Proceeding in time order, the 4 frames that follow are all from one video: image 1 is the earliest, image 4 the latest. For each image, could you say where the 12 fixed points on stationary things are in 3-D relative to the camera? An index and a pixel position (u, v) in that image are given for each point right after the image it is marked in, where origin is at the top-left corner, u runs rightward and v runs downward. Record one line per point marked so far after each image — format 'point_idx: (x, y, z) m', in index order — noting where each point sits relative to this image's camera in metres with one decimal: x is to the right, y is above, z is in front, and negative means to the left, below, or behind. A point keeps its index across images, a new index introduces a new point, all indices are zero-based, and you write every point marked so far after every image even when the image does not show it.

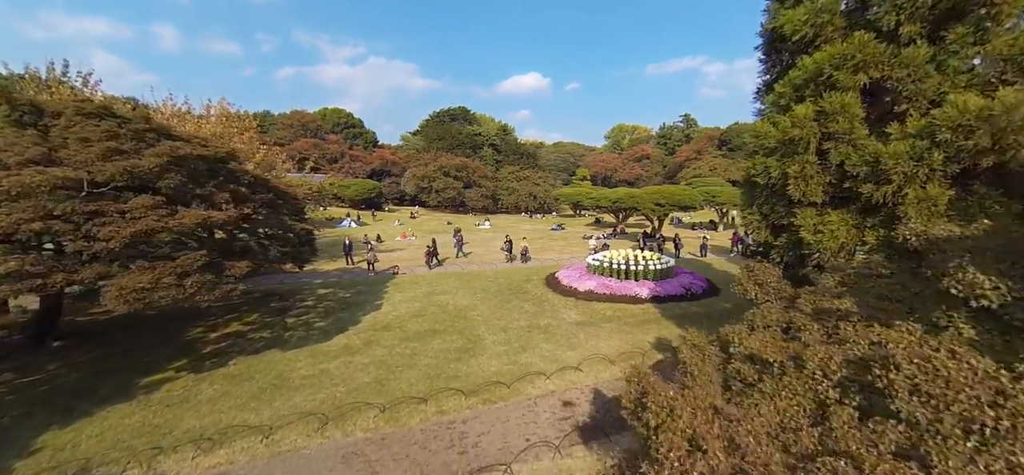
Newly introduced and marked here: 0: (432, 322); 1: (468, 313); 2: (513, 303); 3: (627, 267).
0: (-2.3, -2.5, +11.9) m
1: (-1.4, -2.4, +12.7) m
2: (0.0, -2.2, +13.6) m
3: (+4.2, -1.1, +15.1) m
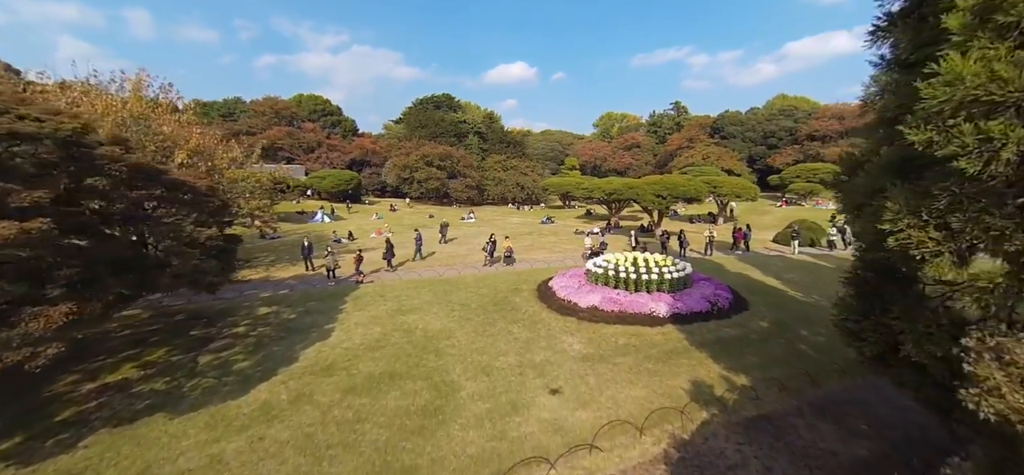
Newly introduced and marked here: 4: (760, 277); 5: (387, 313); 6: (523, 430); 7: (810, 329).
0: (-2.6, -2.7, +9.0) m
1: (-1.7, -2.6, +9.8) m
2: (-0.3, -2.4, +10.8) m
3: (+3.8, -1.1, +12.4) m
4: (+10.2, -1.6, +16.8) m
5: (-3.8, -2.3, +12.5) m
6: (+0.2, -3.0, +6.4) m
7: (+7.7, -2.4, +10.6) m
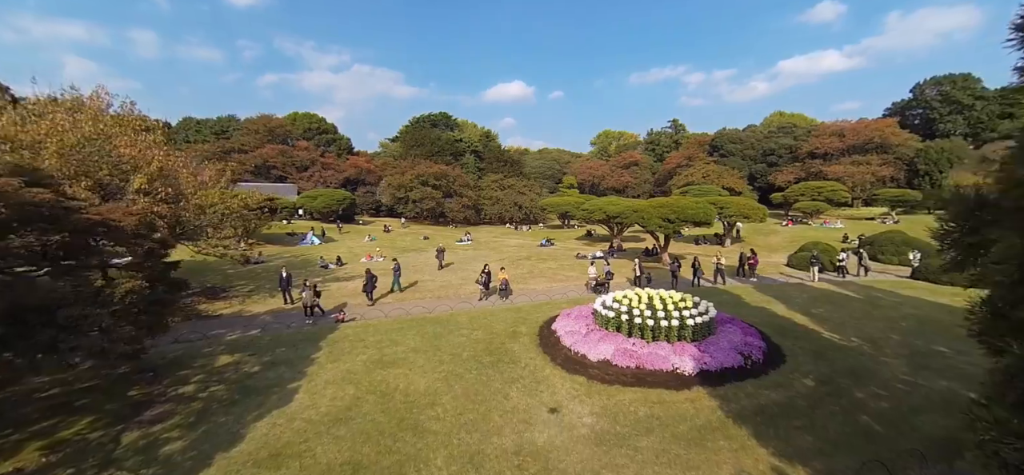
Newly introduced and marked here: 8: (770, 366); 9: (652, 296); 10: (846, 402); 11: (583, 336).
0: (-2.7, -3.6, +7.2) m
1: (-1.8, -3.5, +8.1) m
2: (-0.4, -3.3, +9.0) m
3: (+3.7, -2.1, +10.7) m
4: (+10.1, -2.8, +15.2) m
5: (-3.9, -3.3, +10.7) m
6: (+0.1, -3.8, +4.7) m
7: (+7.7, -3.3, +8.9) m
8: (+6.1, -3.0, +9.7) m
9: (+4.1, -1.7, +12.1) m
10: (+6.8, -3.4, +8.4) m
11: (+1.9, -2.6, +11.0) m
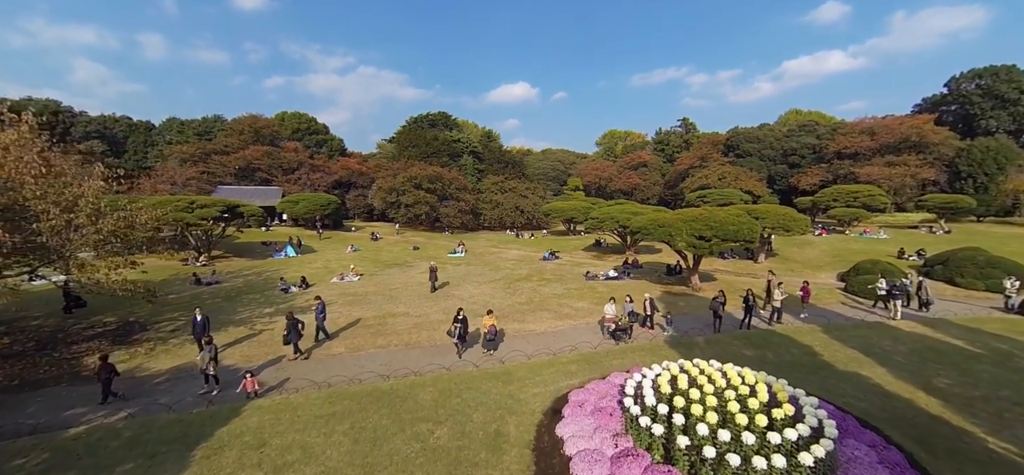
0: (-3.1, -4.6, +2.7) m
1: (-2.2, -4.5, +3.5) m
2: (-0.8, -4.3, +4.5) m
3: (+3.3, -3.1, +6.1) m
4: (+9.8, -3.8, +10.5) m
5: (-4.3, -4.3, +6.2) m
6: (-0.3, -4.8, +0.1) m
7: (+7.3, -4.3, +4.2) m
8: (+5.7, -4.0, +5.0) m
9: (+3.7, -2.7, +7.5) m
10: (+6.4, -4.4, +3.7) m
11: (+1.5, -3.6, +6.4) m
